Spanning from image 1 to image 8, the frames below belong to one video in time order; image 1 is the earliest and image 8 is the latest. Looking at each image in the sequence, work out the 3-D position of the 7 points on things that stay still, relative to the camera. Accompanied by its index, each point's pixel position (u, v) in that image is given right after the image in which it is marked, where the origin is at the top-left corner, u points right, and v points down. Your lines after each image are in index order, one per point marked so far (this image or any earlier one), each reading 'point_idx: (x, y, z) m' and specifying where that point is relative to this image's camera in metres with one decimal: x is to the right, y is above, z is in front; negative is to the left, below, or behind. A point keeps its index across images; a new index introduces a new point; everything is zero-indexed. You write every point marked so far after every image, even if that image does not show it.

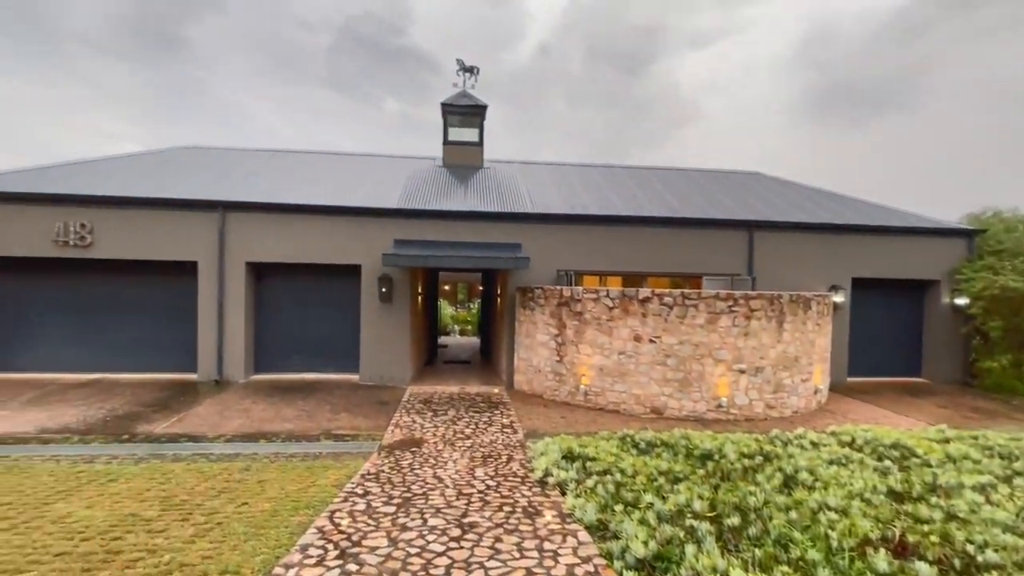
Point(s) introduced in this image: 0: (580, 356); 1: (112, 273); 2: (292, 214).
0: (+1.1, -1.1, +7.8) m
1: (-7.5, +0.3, +9.0) m
2: (-4.1, +1.4, +8.8) m
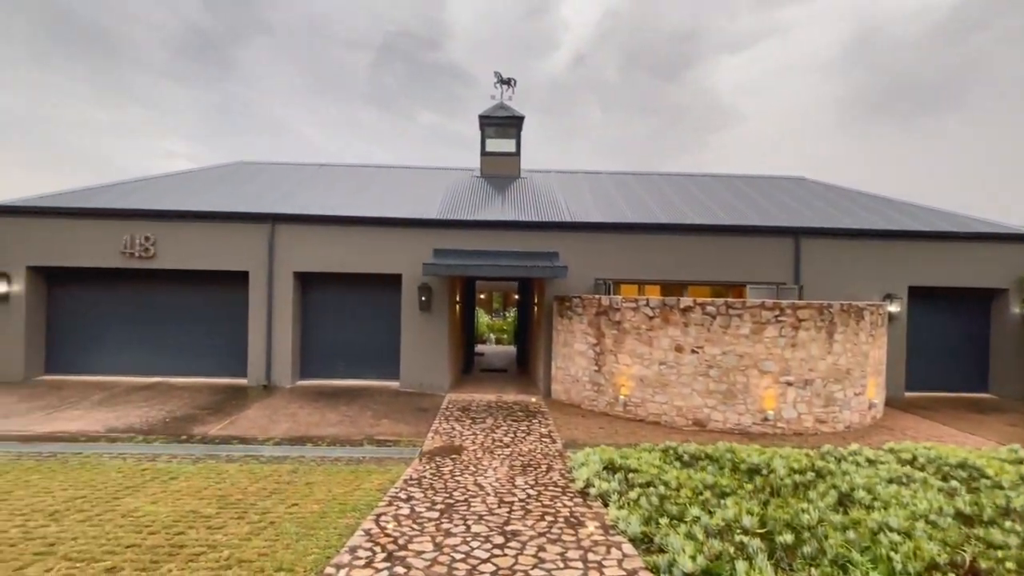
0: (+1.7, -1.3, +7.7) m
1: (-6.8, +0.1, +9.5) m
2: (-3.4, +1.2, +9.1) m
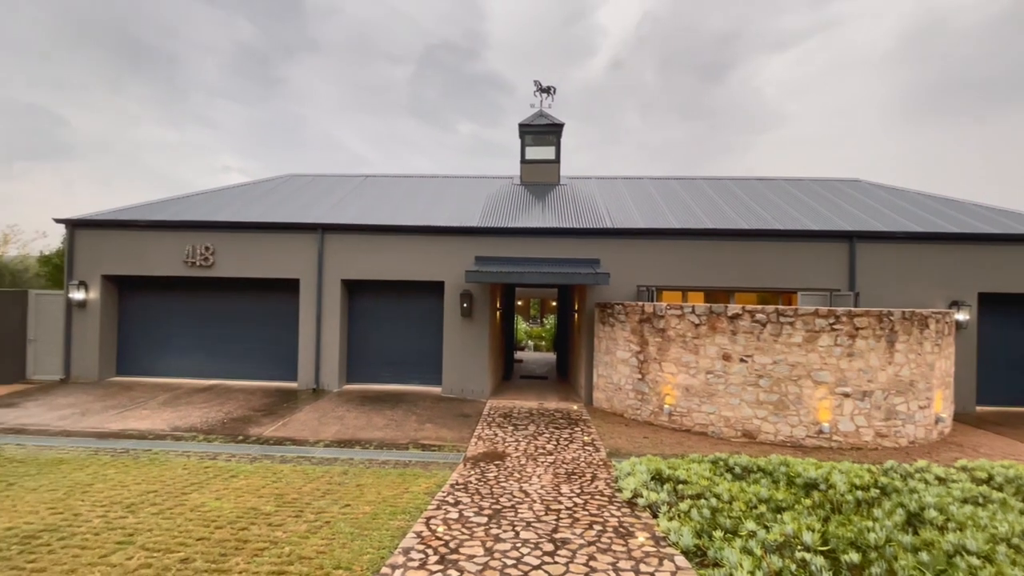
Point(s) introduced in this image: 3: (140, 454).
0: (+2.4, -1.4, +7.6) m
1: (-6.0, 0.0, +10.0) m
2: (-2.6, +1.1, +9.4) m
3: (-4.5, -2.0, +5.8) m
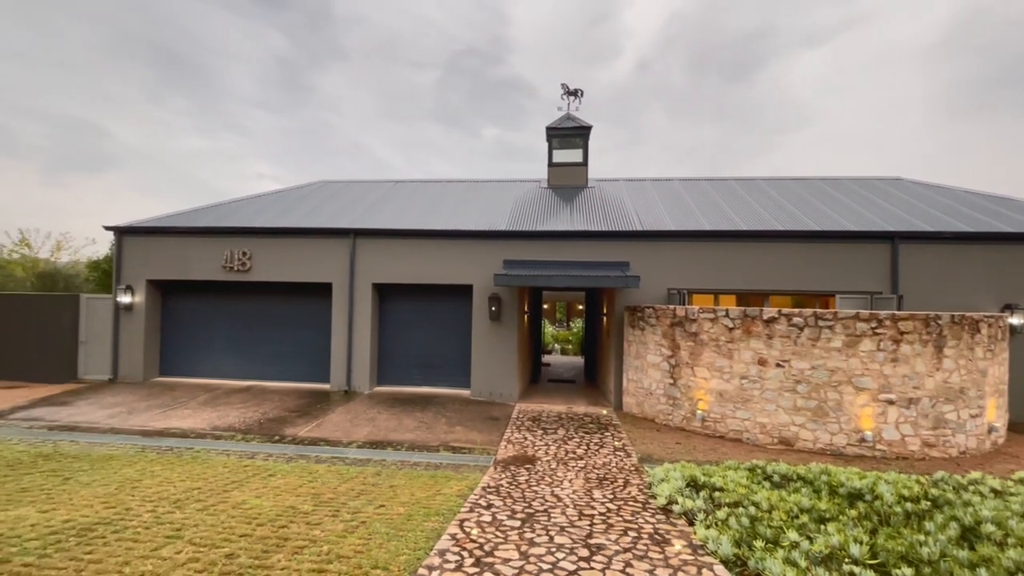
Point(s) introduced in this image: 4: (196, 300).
0: (+2.9, -1.4, +7.5) m
1: (-5.4, -0.1, +10.3) m
2: (-2.0, +1.0, +9.5) m
3: (-4.2, -2.1, +6.0) m
4: (-7.0, -0.3, +10.5) m
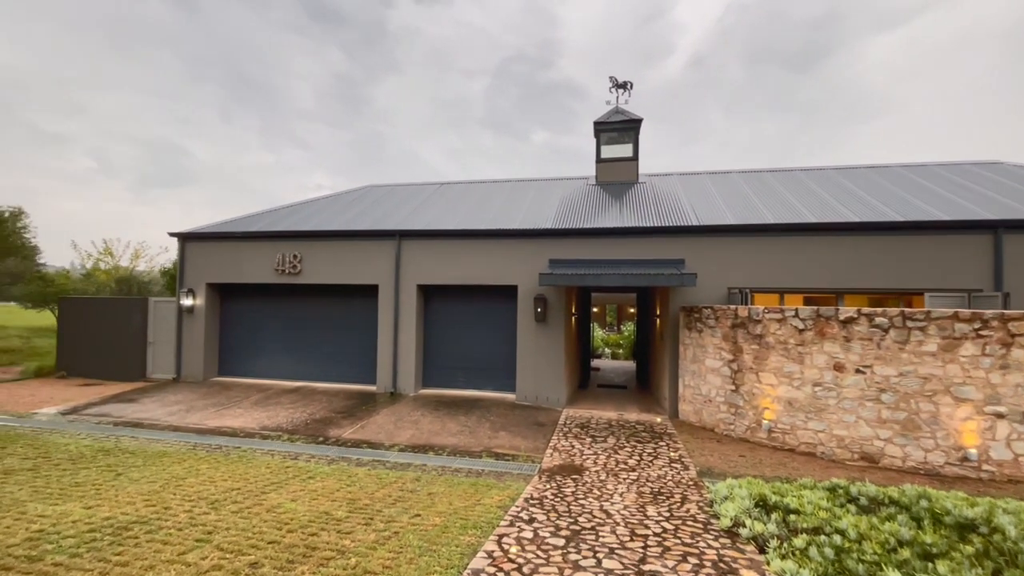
0: (+3.6, -1.4, +6.8) m
1: (-4.4, -0.2, +10.5) m
2: (-1.1, +1.0, +9.4) m
3: (-3.6, -2.1, +6.1) m
4: (-5.9, -0.3, +10.9) m
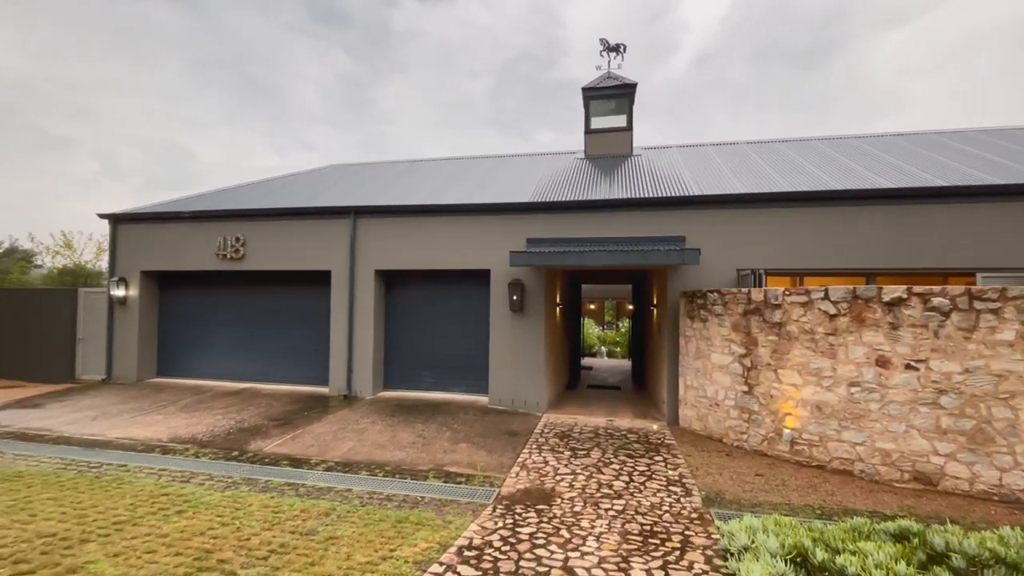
0: (+3.1, -1.1, +5.5) m
1: (-4.8, +0.1, +9.2) m
2: (-1.6, +1.2, +8.1) m
3: (-4.0, -1.8, +4.8) m
4: (-6.4, -0.1, +9.6) m
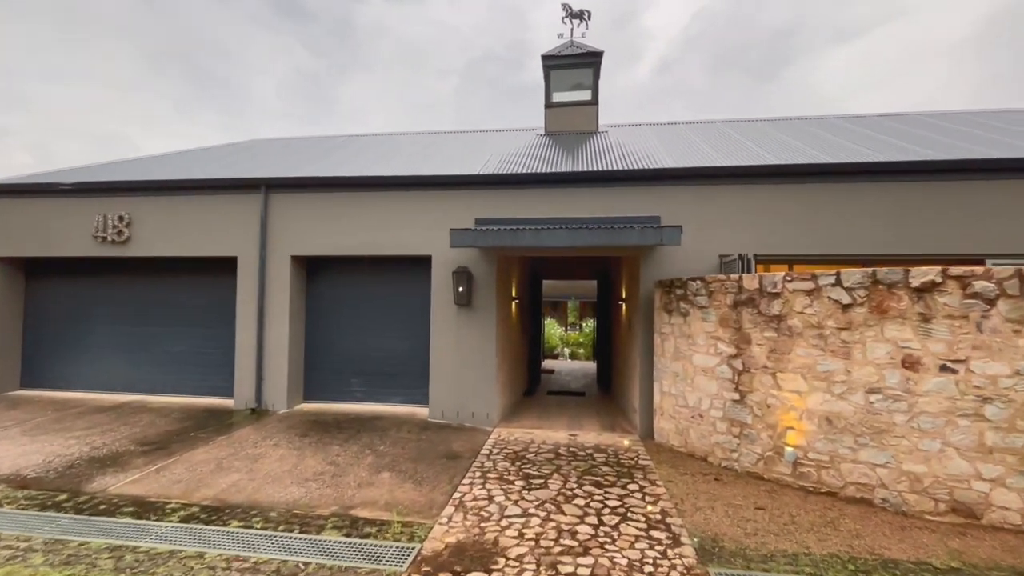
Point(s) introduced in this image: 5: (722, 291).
0: (+2.5, -1.0, +4.4) m
1: (-5.7, +0.2, +7.6) m
2: (-2.3, +1.4, +6.7) m
3: (-4.6, -1.7, +3.2) m
4: (-7.3, +0.1, +7.8) m
5: (+2.2, 0.0, +4.9) m
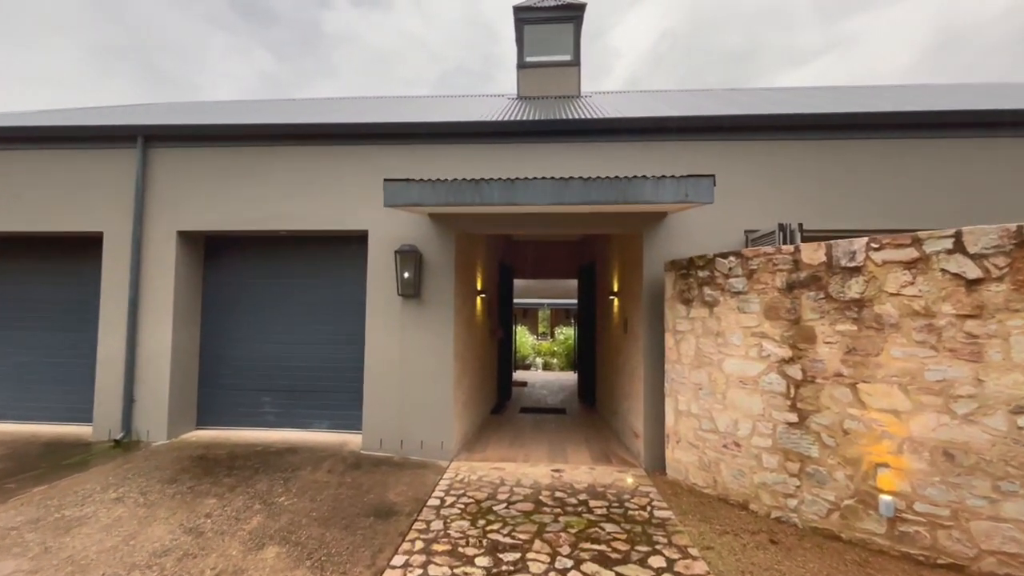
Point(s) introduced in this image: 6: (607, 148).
0: (+2.3, -0.8, +3.0) m
1: (-6.1, +0.3, +5.7) m
2: (-2.7, +1.5, +5.0) m
3: (-4.7, -1.4, +1.3) m
4: (-7.7, +0.2, +5.8) m
5: (+1.9, +0.1, +3.5) m
6: (+1.0, +1.4, +4.8) m
